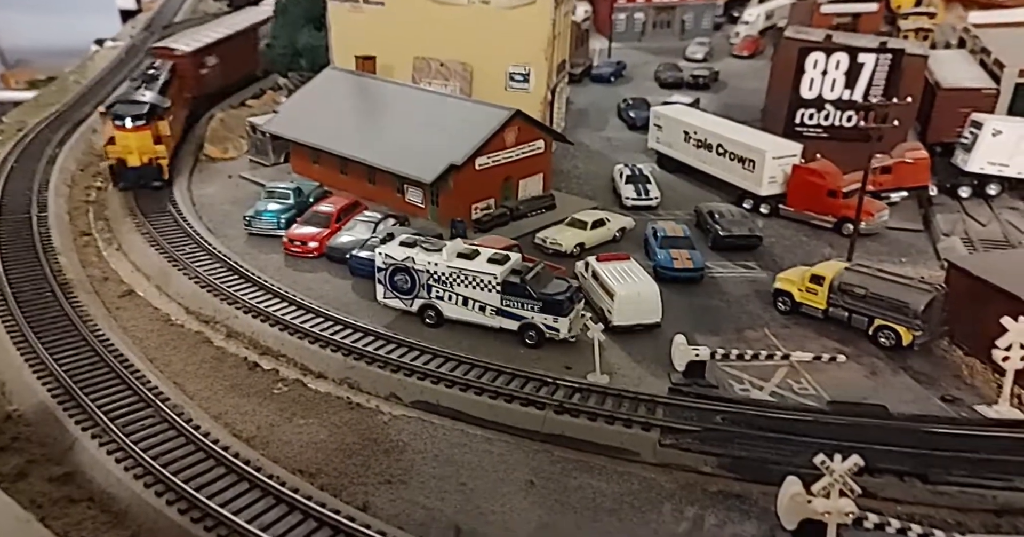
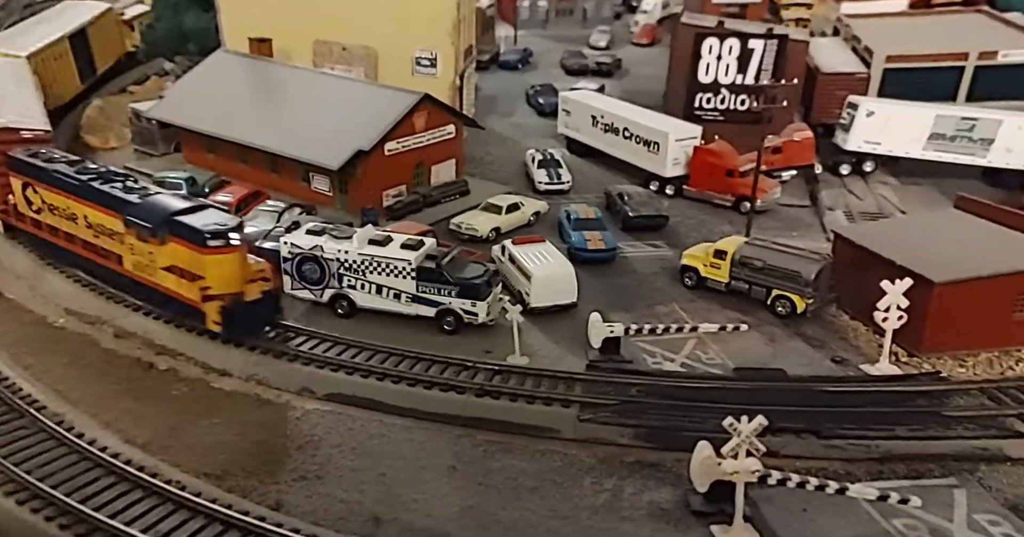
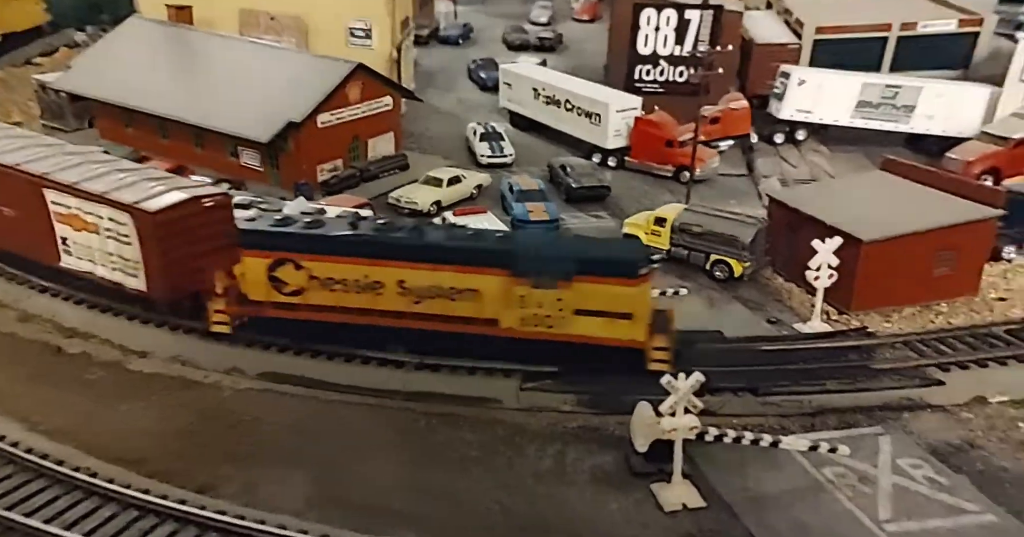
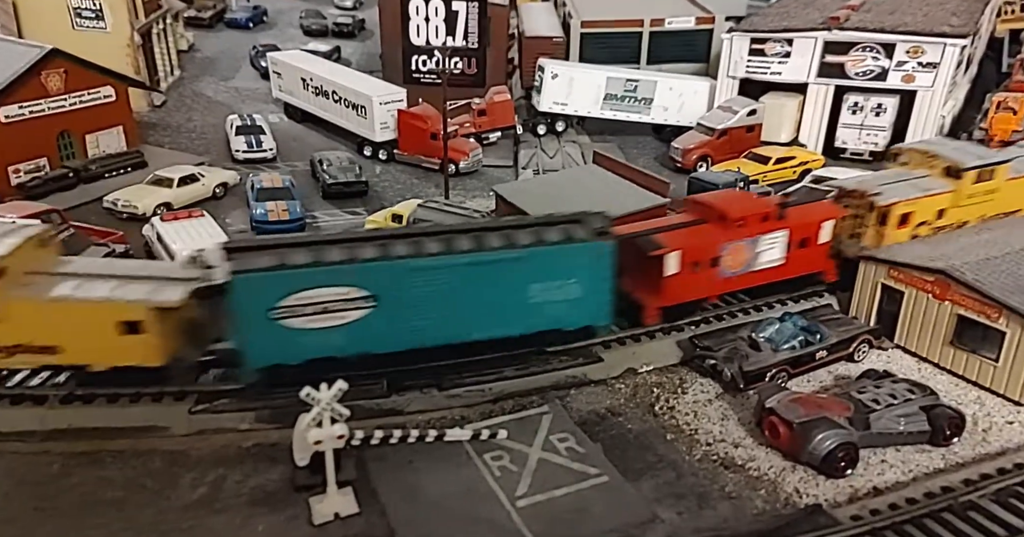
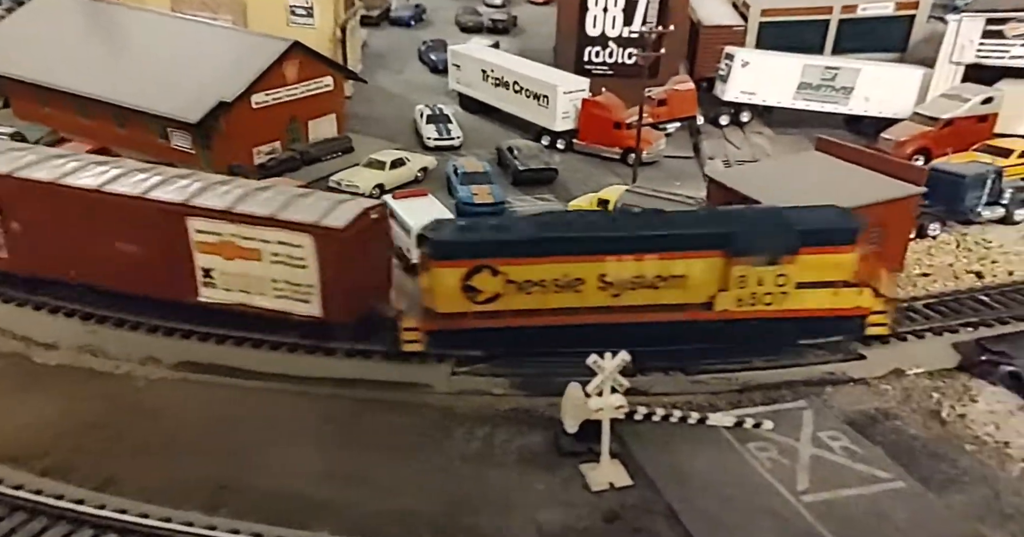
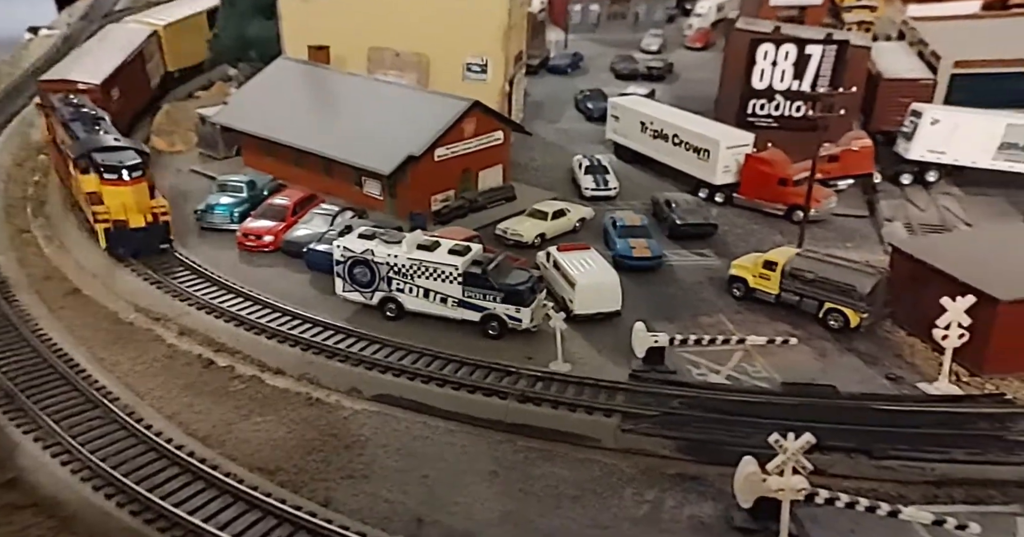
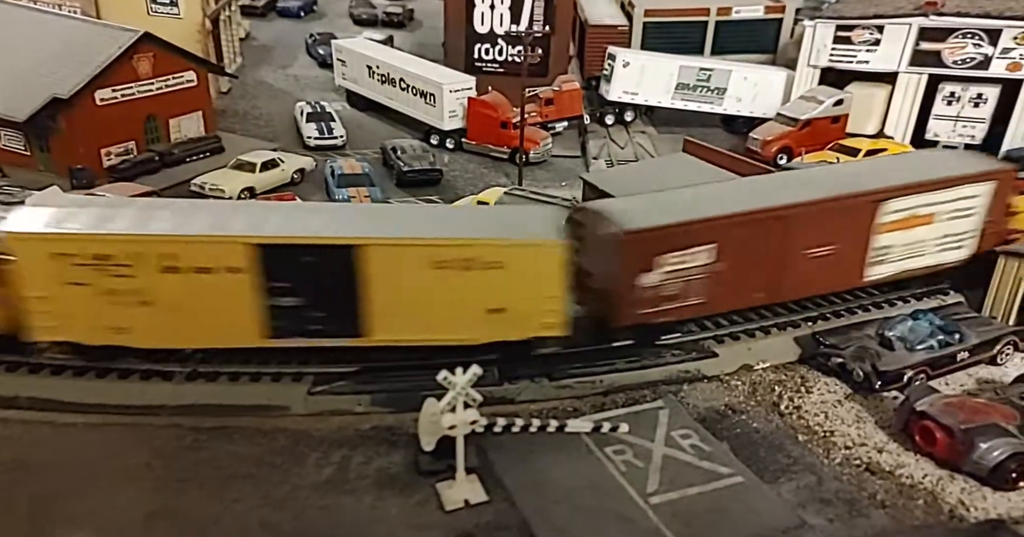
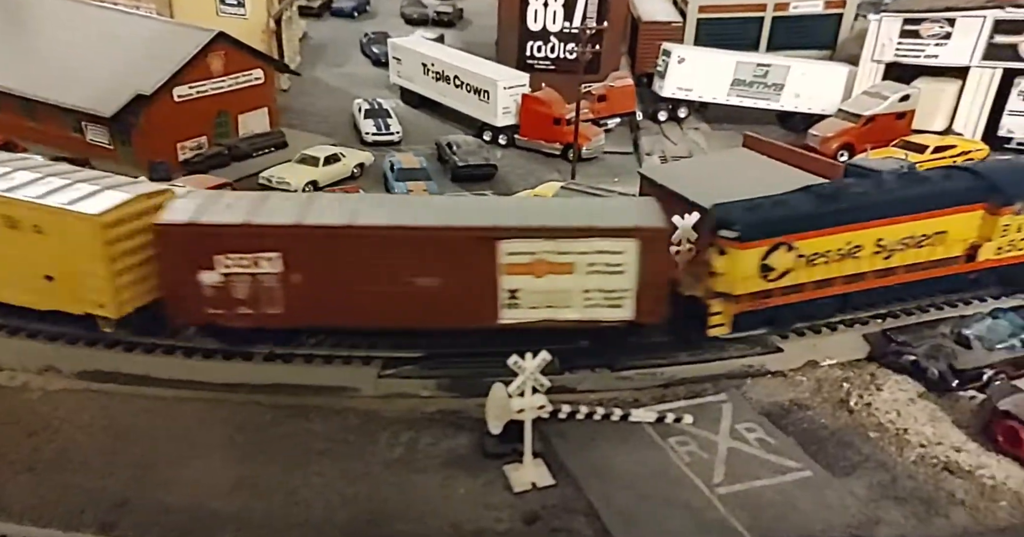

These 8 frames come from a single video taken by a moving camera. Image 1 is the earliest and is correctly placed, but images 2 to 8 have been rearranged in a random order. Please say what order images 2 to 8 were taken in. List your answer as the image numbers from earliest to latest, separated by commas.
6, 2, 3, 5, 8, 7, 4
